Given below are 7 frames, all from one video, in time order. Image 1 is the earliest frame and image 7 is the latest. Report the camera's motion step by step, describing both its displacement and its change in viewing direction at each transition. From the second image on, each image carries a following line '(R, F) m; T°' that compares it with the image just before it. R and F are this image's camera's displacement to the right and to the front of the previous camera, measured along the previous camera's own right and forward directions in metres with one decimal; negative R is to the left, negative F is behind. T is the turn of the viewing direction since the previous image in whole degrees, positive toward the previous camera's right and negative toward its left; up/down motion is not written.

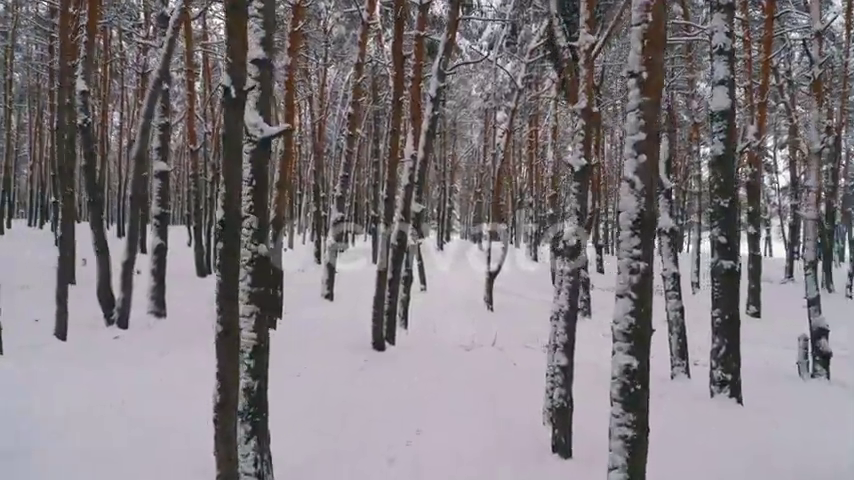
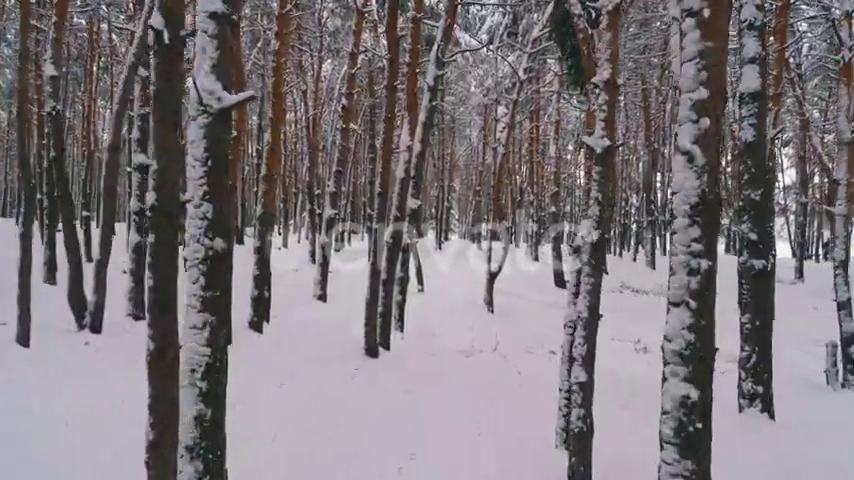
(0.0, +0.8) m; 0°
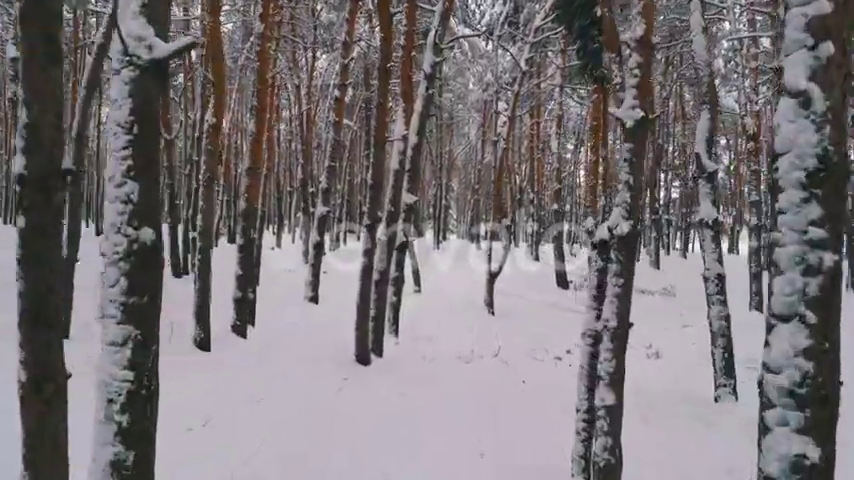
(0.0, +0.8) m; 0°
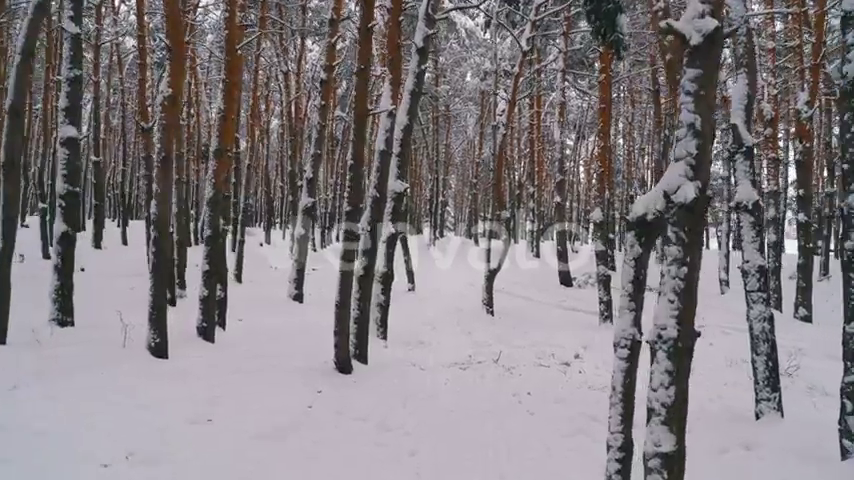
(+0.1, +1.2) m; 0°
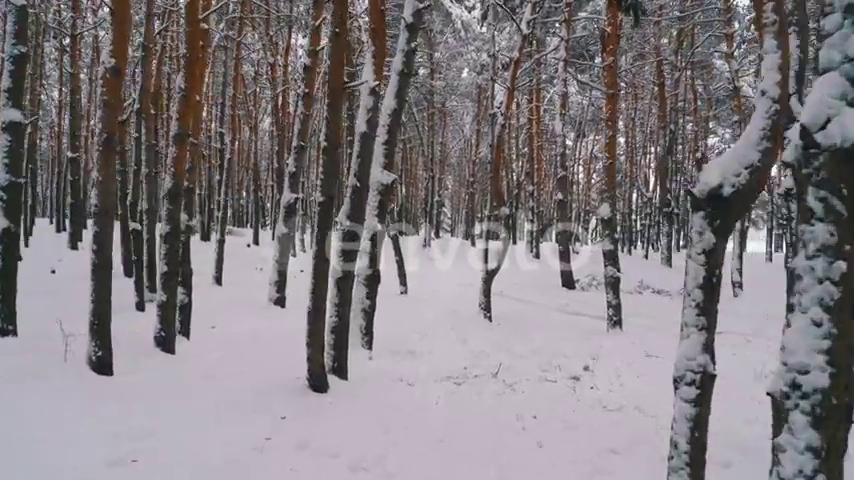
(+0.1, +1.2) m; 0°
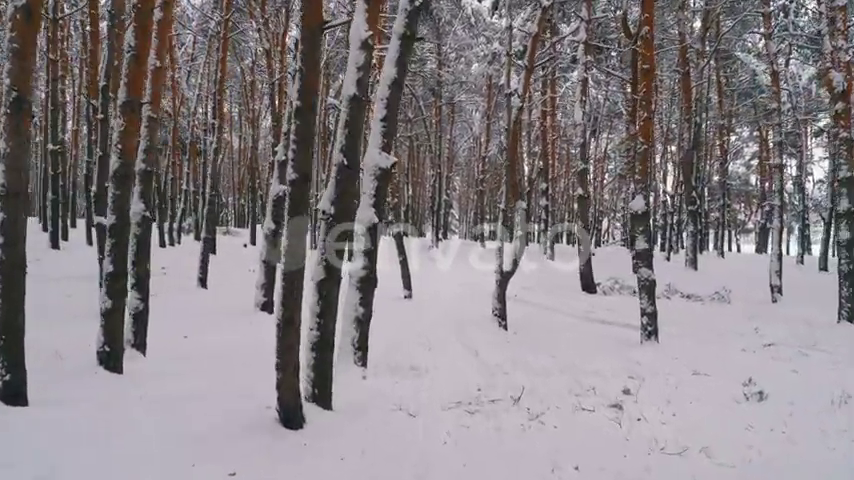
(0.0, +1.6) m; -1°
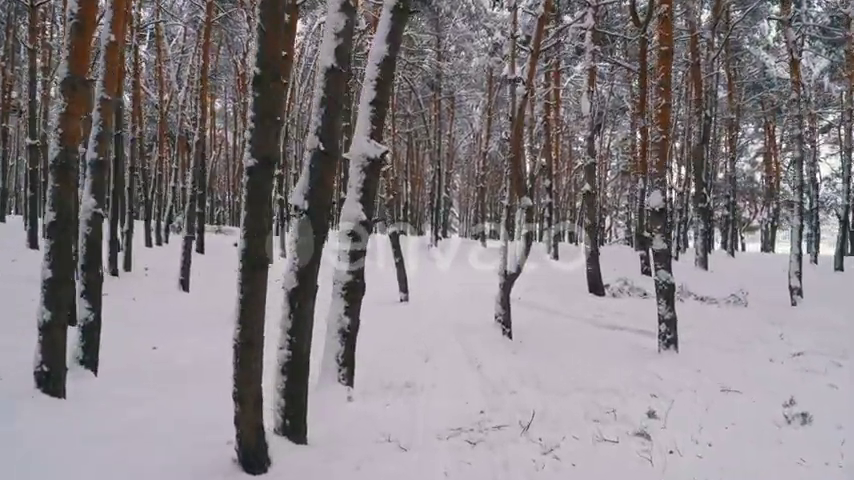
(+0.1, +1.0) m; 0°
